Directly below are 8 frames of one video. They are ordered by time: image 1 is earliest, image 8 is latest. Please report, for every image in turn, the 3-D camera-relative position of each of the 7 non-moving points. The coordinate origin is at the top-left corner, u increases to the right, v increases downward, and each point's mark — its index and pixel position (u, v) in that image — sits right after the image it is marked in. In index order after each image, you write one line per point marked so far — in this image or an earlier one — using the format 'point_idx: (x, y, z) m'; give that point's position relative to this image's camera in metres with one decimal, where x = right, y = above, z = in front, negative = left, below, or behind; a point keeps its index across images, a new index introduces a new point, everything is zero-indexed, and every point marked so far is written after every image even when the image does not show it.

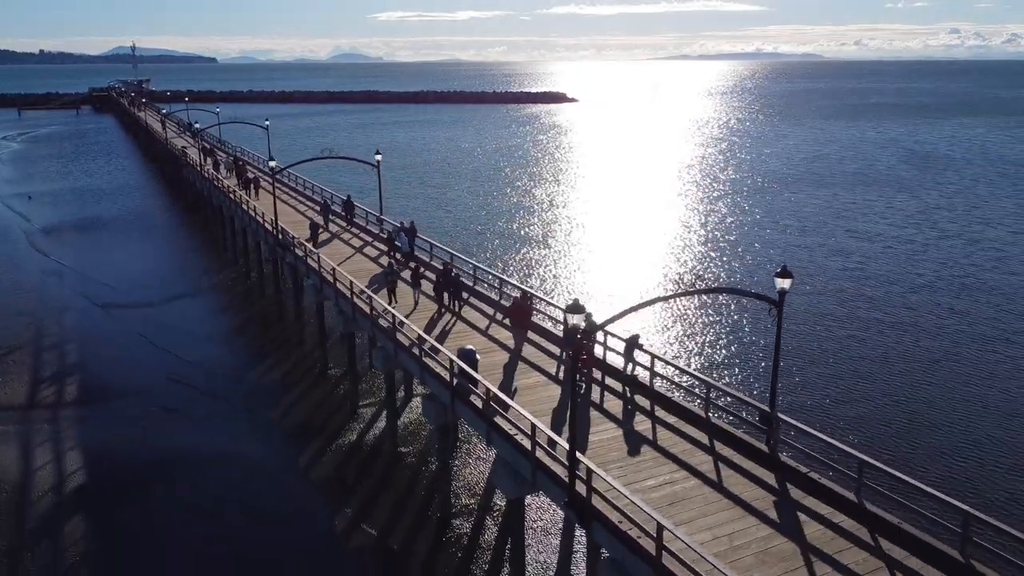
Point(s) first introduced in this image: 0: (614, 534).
0: (+0.6, -1.6, +9.6) m
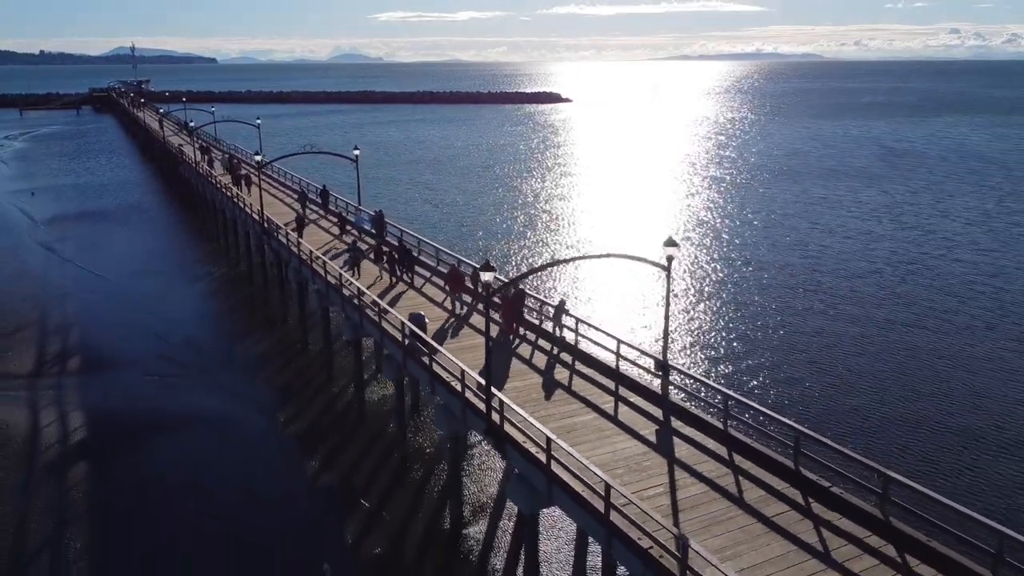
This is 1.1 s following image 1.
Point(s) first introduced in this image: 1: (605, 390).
0: (+0.2, -1.4, +10.5) m
1: (+0.9, -1.0, +12.7) m
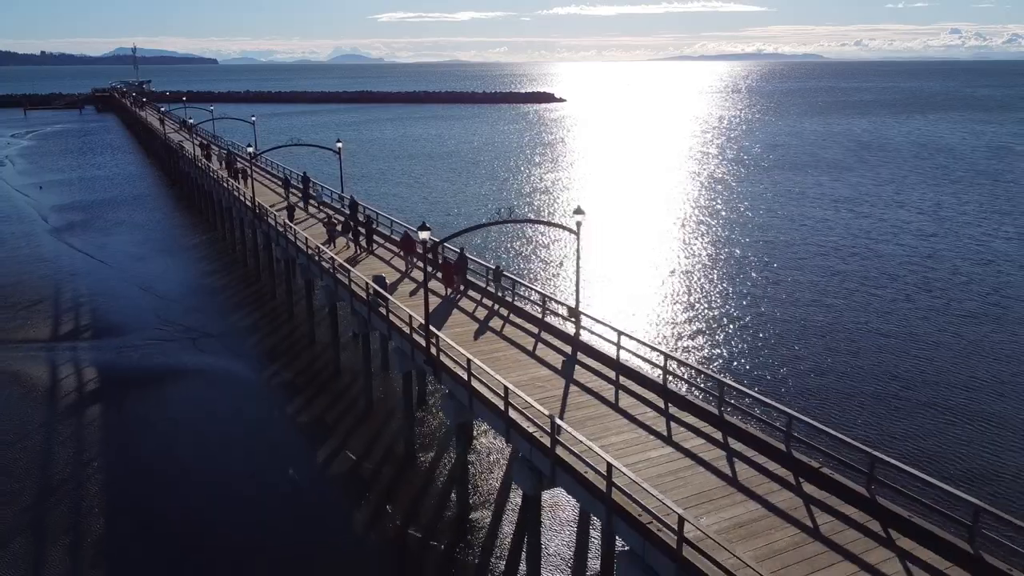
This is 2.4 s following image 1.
0: (-0.5, -1.0, +13.2) m
1: (+0.2, -0.5, +15.4) m
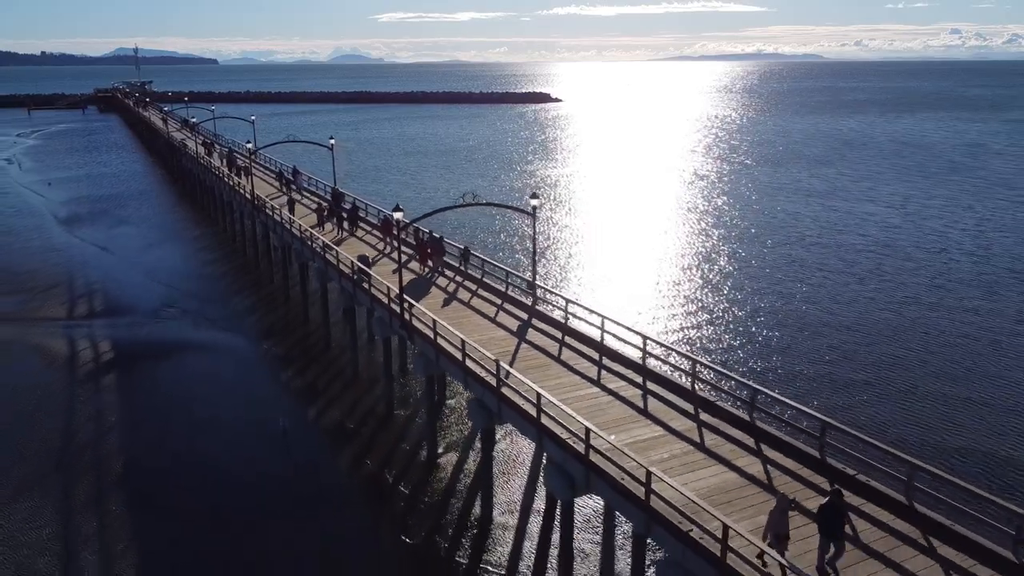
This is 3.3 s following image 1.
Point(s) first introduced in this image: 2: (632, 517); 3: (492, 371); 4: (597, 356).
0: (-1.0, -0.6, +15.4) m
1: (-0.3, -0.2, +17.6) m
2: (+0.9, -1.8, +10.0) m
3: (-0.2, -0.9, +13.3) m
4: (+1.0, -0.8, +14.4) m
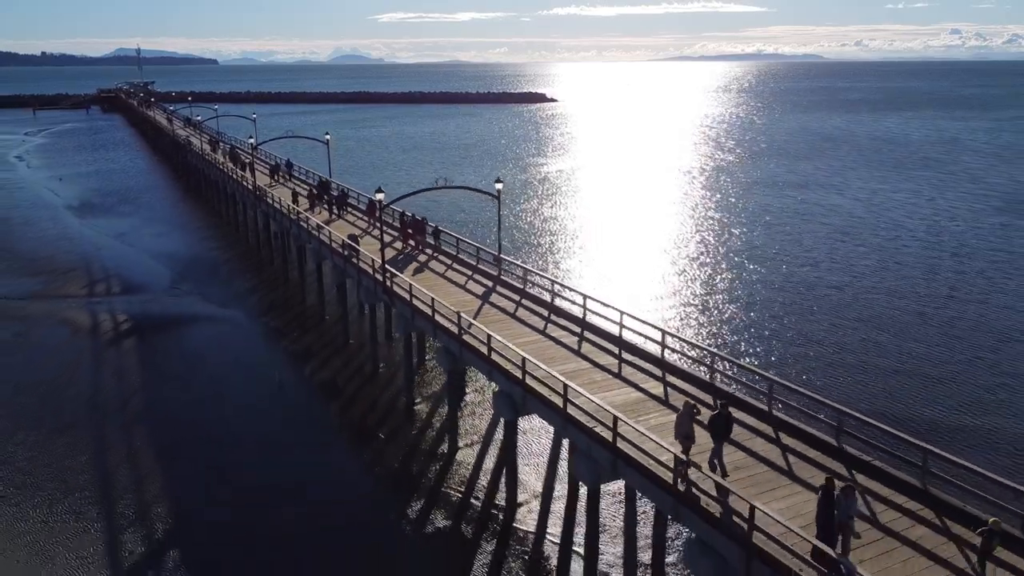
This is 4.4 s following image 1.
0: (-1.5, -0.2, +18.0) m
1: (-0.8, +0.2, +20.3) m
2: (+0.4, -1.3, +12.6) m
3: (-0.7, -0.4, +16.0) m
4: (+0.5, -0.3, +17.0) m
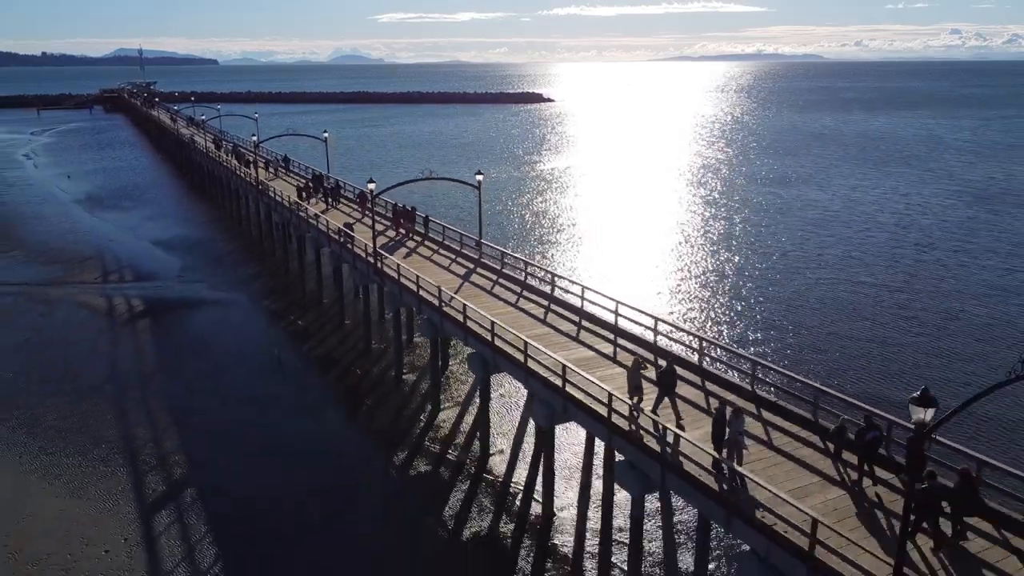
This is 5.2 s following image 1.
0: (-1.8, +0.1, +20.1) m
1: (-1.1, +0.5, +22.3) m
2: (+0.1, -1.0, +14.7) m
3: (-1.0, -0.1, +18.0) m
4: (+0.1, 0.0, +19.1) m
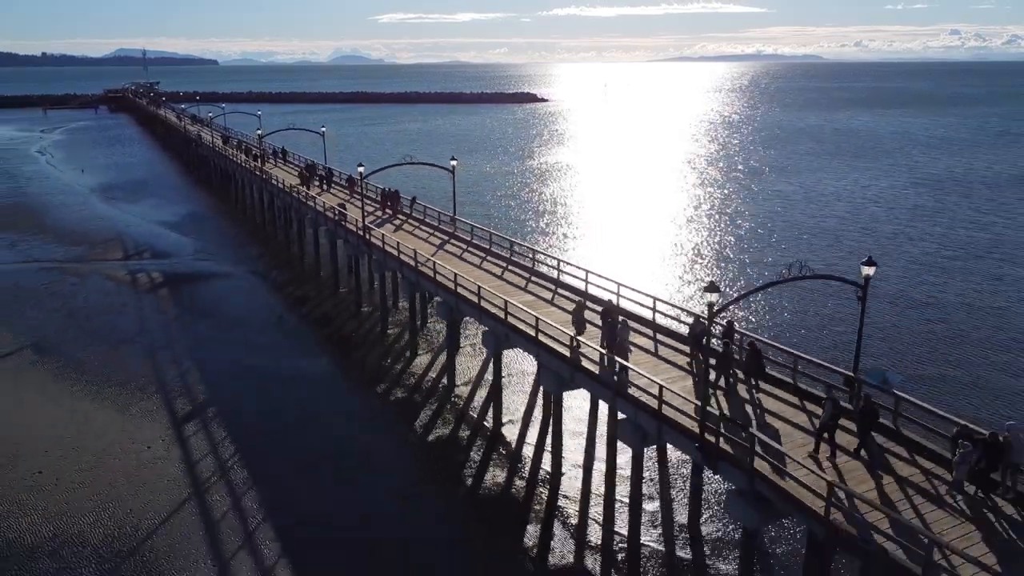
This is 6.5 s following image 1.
0: (-2.4, +0.7, +23.8) m
1: (-1.7, +1.1, +26.0) m
2: (-0.5, -0.4, +18.4) m
3: (-1.7, +0.5, +21.7) m
4: (-0.5, +0.6, +22.8) m
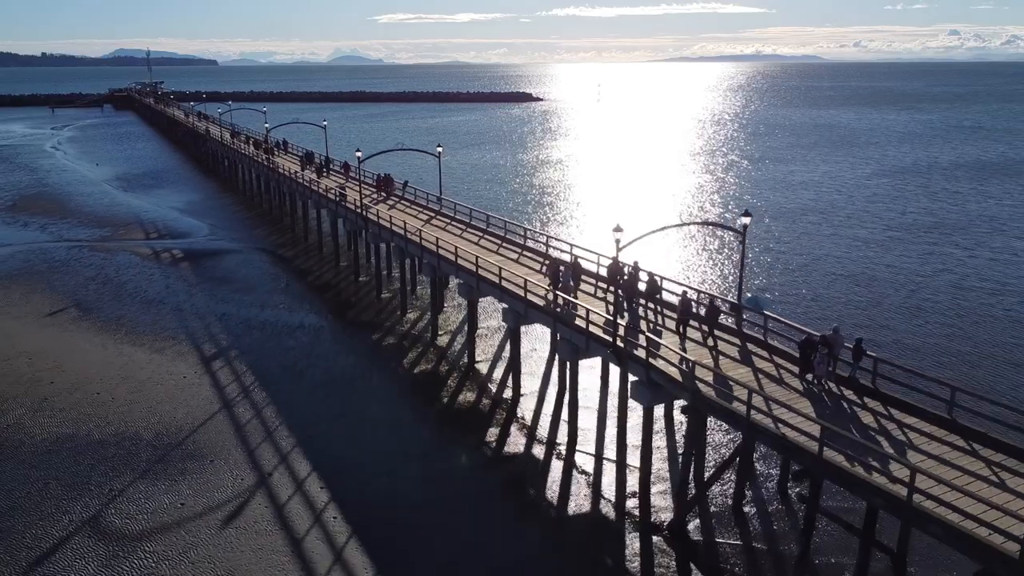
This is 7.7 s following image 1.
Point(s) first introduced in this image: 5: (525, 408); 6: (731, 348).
0: (-2.9, +1.4, +27.5) m
1: (-2.2, +1.8, +29.7) m
2: (-1.0, +0.3, +22.1) m
3: (-2.1, +1.2, +25.4) m
4: (-1.0, +1.3, +26.5) m
5: (+0.2, -1.8, +19.1) m
6: (+2.6, -0.7, +15.1) m
